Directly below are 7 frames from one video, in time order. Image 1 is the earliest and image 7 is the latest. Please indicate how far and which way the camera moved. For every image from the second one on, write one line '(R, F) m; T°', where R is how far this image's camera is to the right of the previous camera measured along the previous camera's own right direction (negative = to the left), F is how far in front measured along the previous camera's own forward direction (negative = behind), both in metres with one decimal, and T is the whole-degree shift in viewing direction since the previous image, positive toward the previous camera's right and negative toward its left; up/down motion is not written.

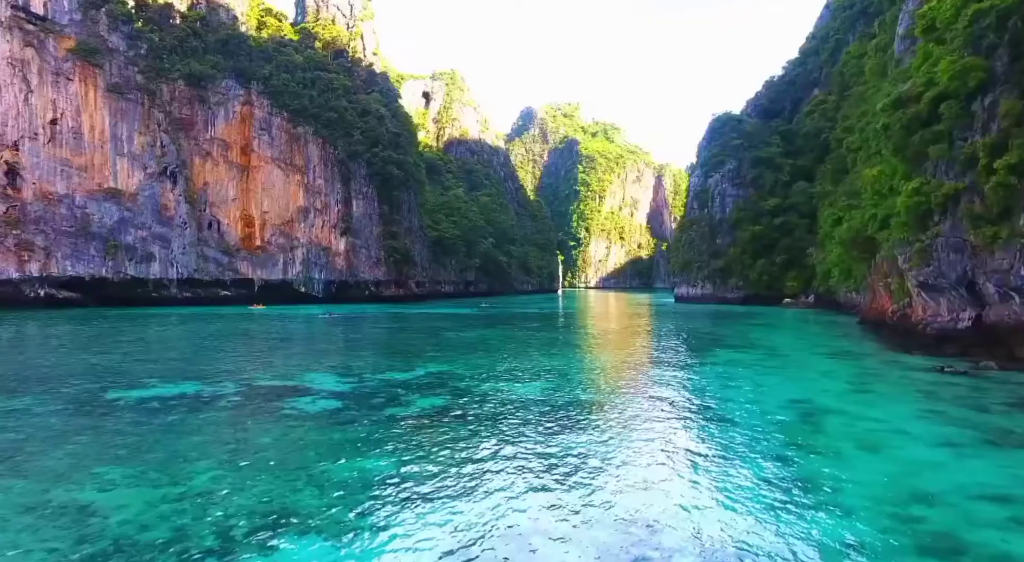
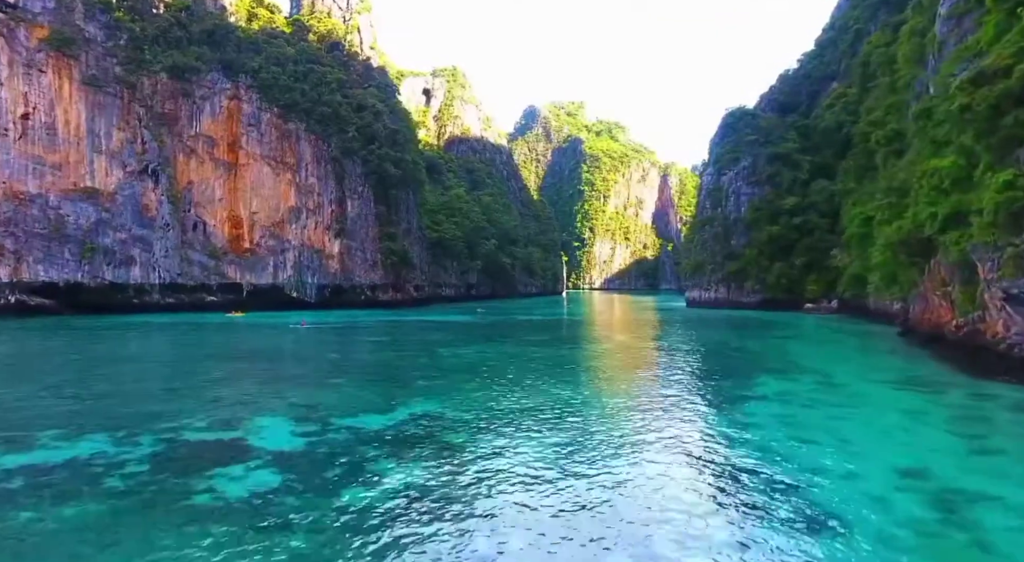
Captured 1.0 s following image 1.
(0.0, +1.9) m; 0°
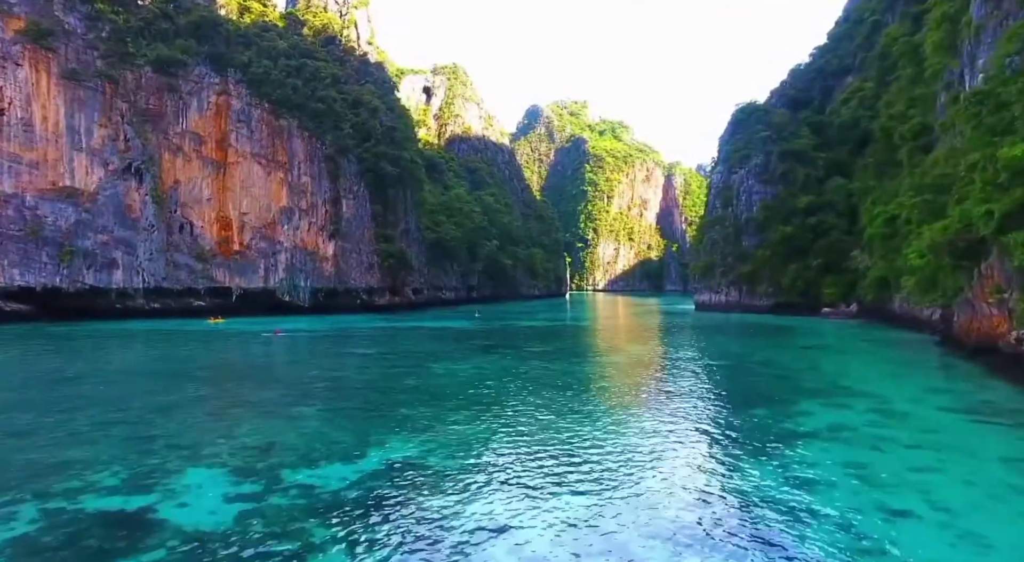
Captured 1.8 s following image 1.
(0.0, +1.5) m; 0°
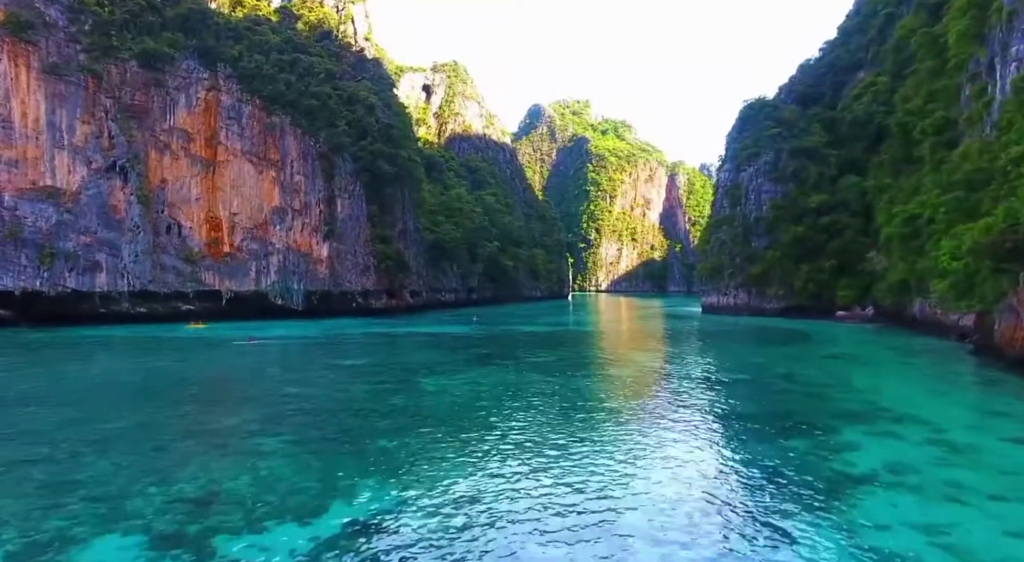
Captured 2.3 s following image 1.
(+0.1, +1.2) m; 0°
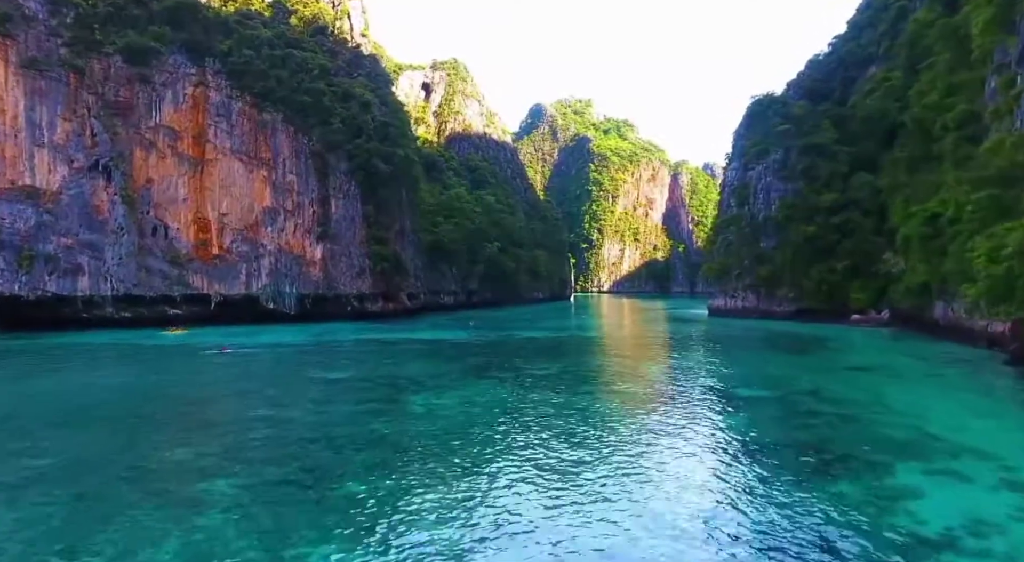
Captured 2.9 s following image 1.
(+0.1, +1.1) m; 0°
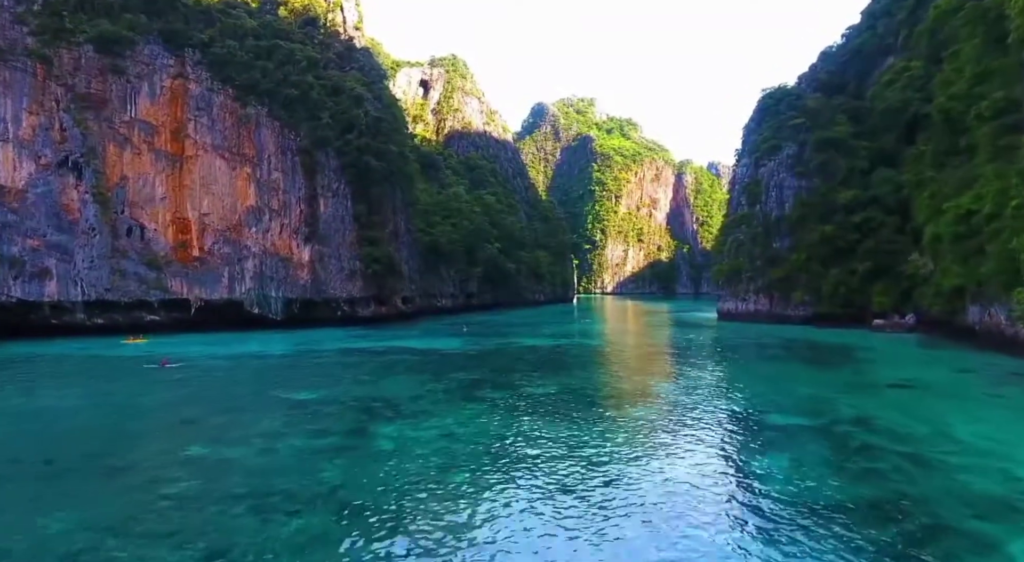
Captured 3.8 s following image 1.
(+0.2, +1.7) m; 0°
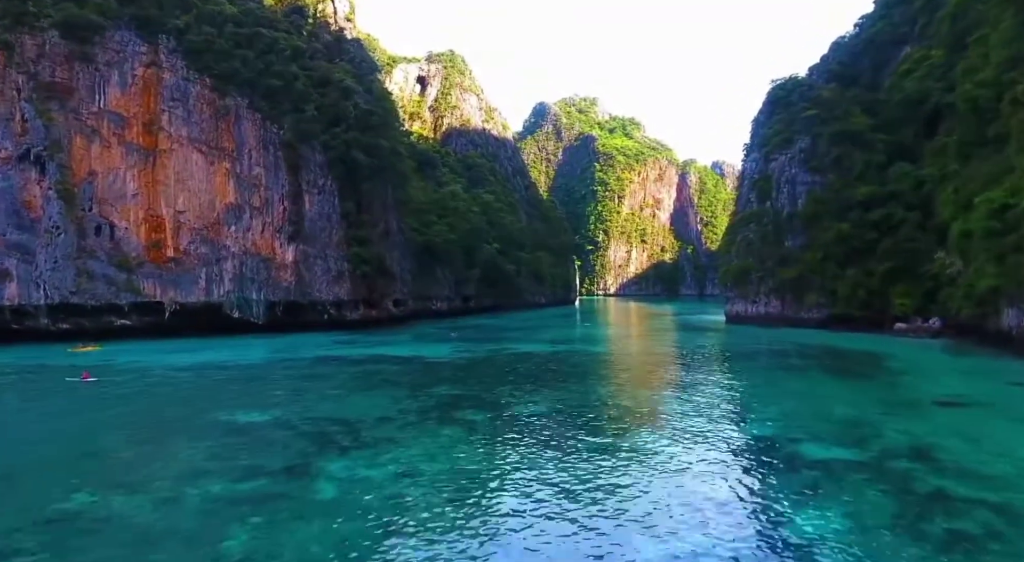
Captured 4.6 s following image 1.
(+0.3, +1.7) m; 0°
